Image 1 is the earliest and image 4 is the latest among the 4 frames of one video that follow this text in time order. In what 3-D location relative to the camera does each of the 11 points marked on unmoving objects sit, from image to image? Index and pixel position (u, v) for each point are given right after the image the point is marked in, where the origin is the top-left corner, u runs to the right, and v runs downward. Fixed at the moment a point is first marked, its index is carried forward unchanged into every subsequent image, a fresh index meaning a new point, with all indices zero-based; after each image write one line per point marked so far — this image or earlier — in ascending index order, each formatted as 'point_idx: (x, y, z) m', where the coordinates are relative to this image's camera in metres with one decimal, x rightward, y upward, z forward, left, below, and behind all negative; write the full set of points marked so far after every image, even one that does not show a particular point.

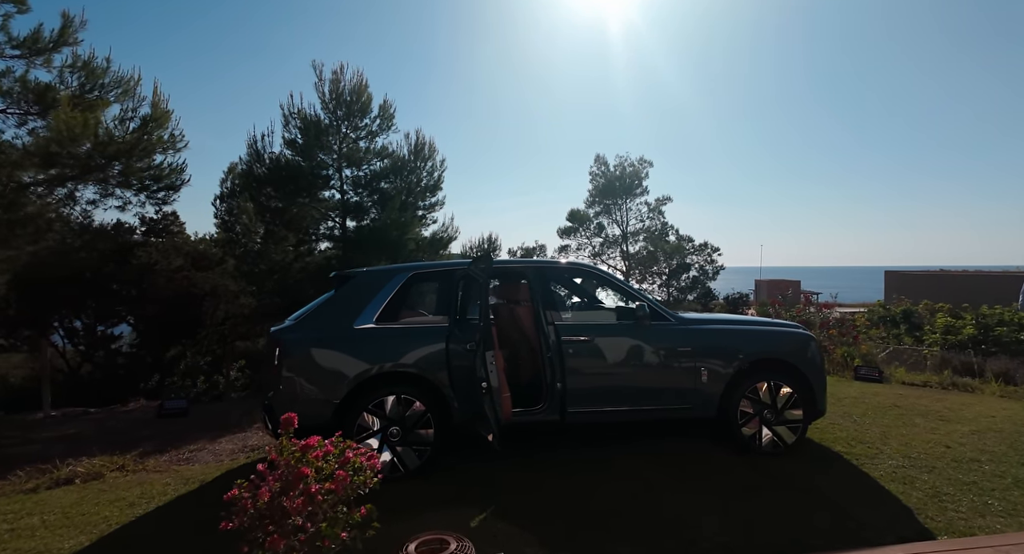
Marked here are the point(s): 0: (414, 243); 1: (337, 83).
0: (-3.3, +1.0, +15.4) m
1: (-5.2, +5.7, +15.2) m
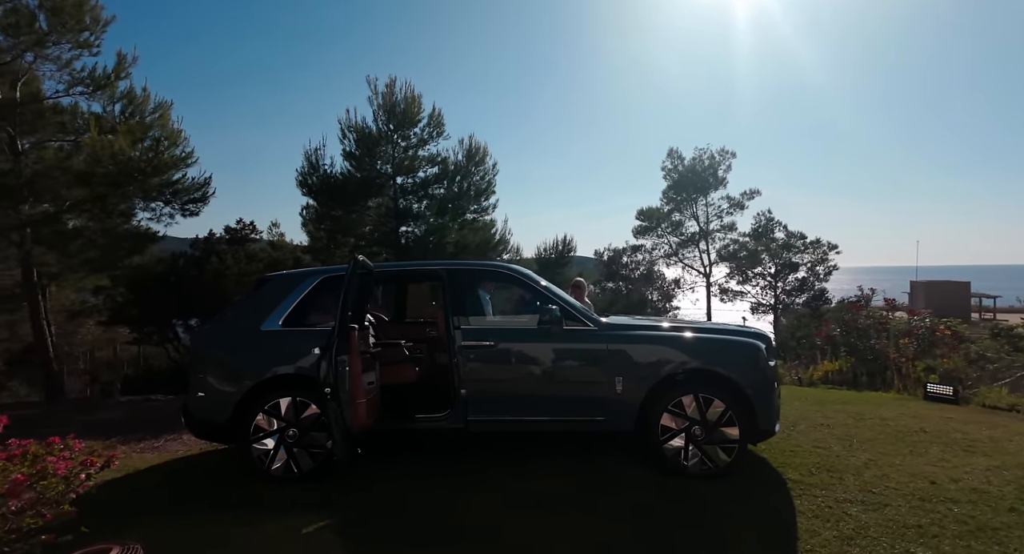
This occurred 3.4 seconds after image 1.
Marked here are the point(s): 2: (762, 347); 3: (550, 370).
0: (-1.8, +1.0, +15.7) m
1: (-3.8, +5.6, +15.9) m
2: (+2.0, -0.5, +4.0) m
3: (+0.3, -0.7, +4.0) m
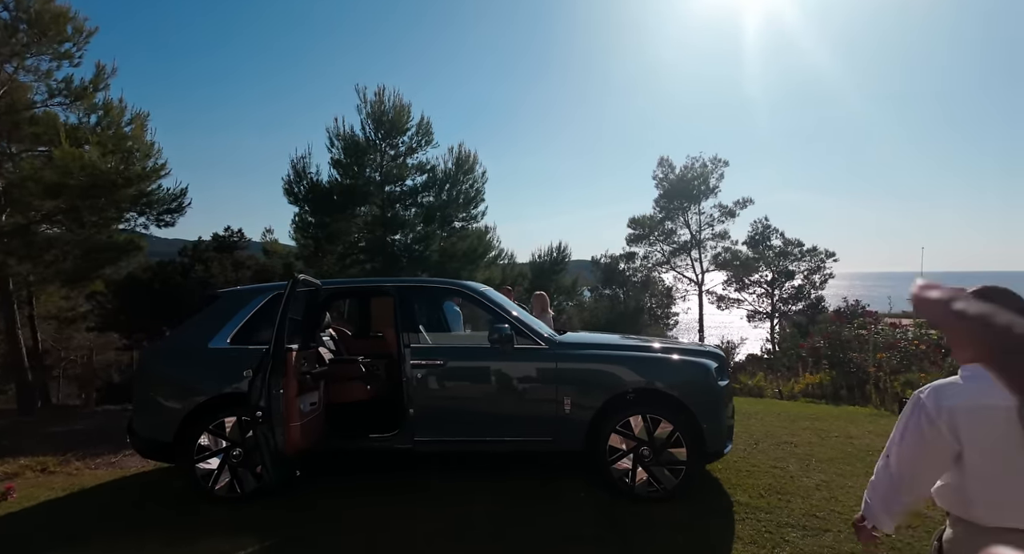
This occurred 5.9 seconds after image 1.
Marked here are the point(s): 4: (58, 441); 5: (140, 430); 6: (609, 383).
0: (-2.2, +0.7, +15.7) m
1: (-4.2, +5.3, +16.0) m
2: (+1.6, -0.7, +4.0) m
3: (-0.1, -0.9, +4.0) m
4: (-5.6, -2.0, +6.3) m
5: (-2.9, -1.2, +4.0) m
6: (+0.7, -0.8, +3.9) m
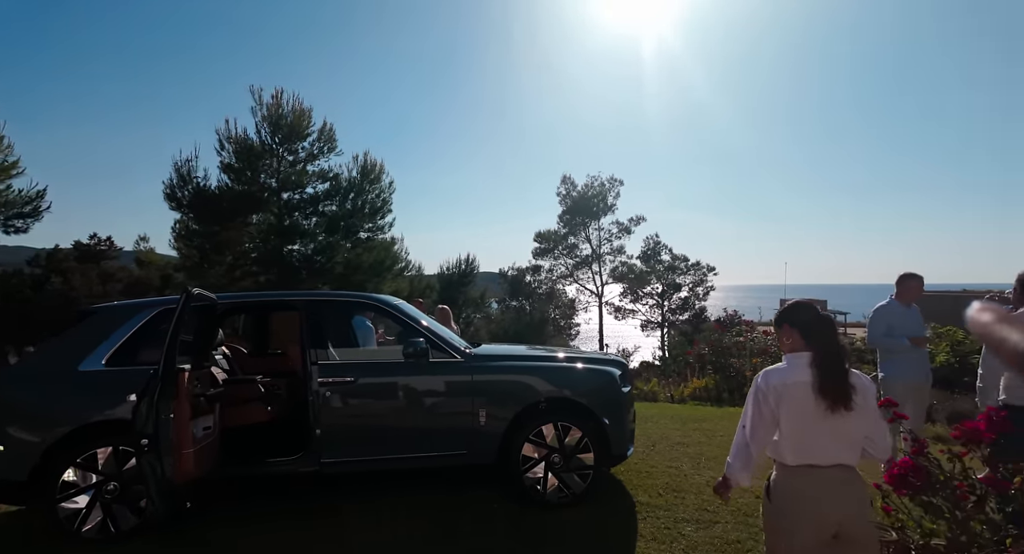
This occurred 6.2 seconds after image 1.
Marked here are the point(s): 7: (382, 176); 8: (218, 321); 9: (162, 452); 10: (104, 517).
0: (-5.0, +0.3, +15.1) m
1: (-7.0, +5.0, +15.1) m
2: (+0.9, -0.8, +4.2) m
3: (-0.8, -1.0, +3.9) m
4: (-6.6, -2.1, +5.2) m
5: (-3.5, -1.3, +3.4) m
6: (+0.1, -0.9, +4.0) m
7: (-4.2, +3.2, +16.4) m
8: (-2.3, -0.4, +4.1) m
9: (-2.0, -1.0, +2.9) m
10: (-2.7, -1.6, +3.4) m
